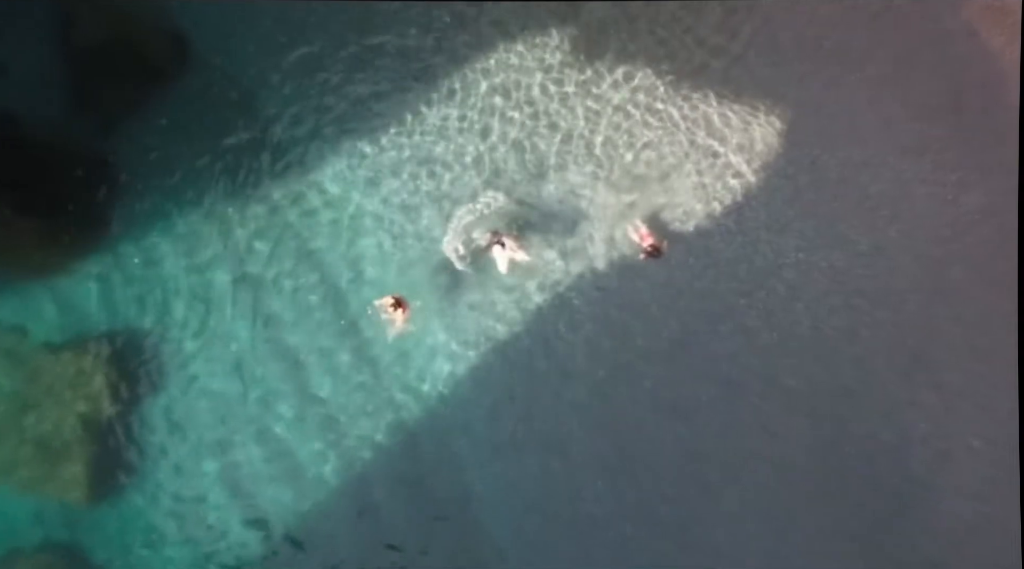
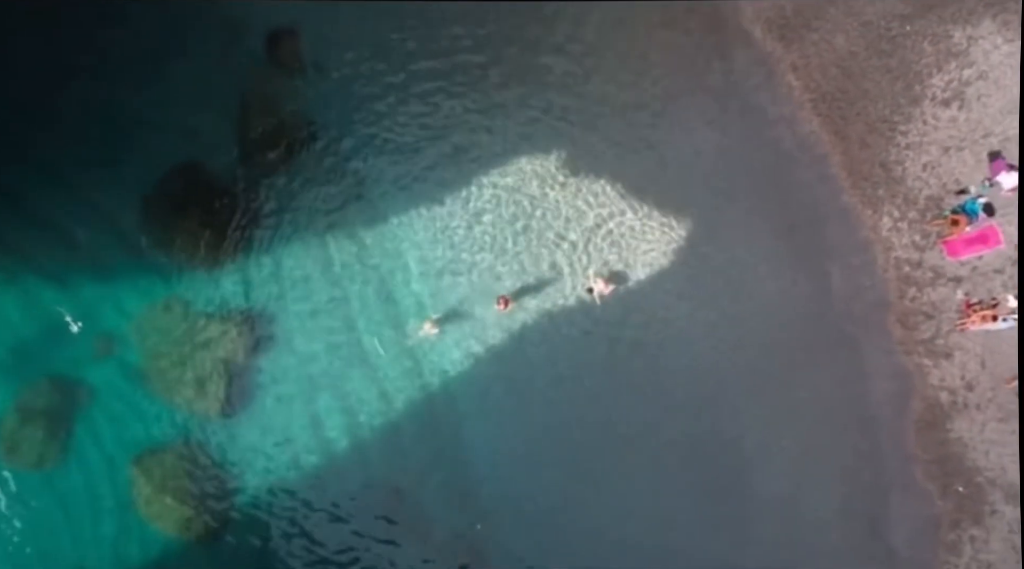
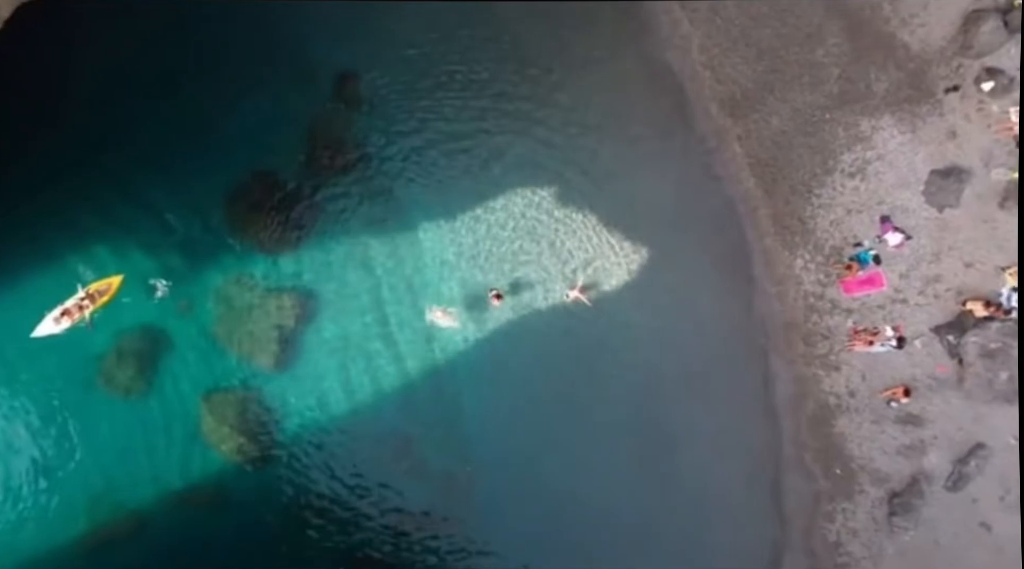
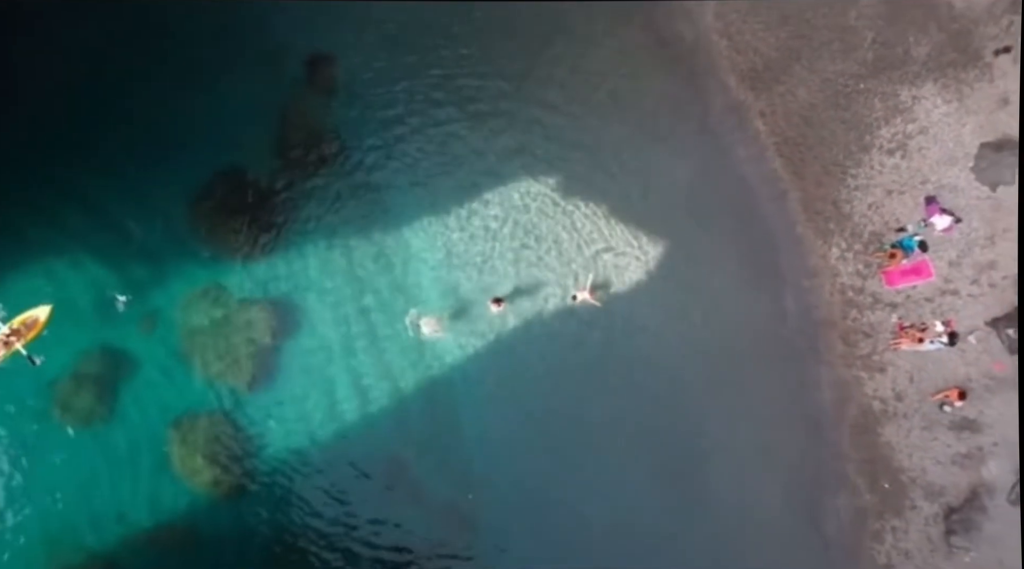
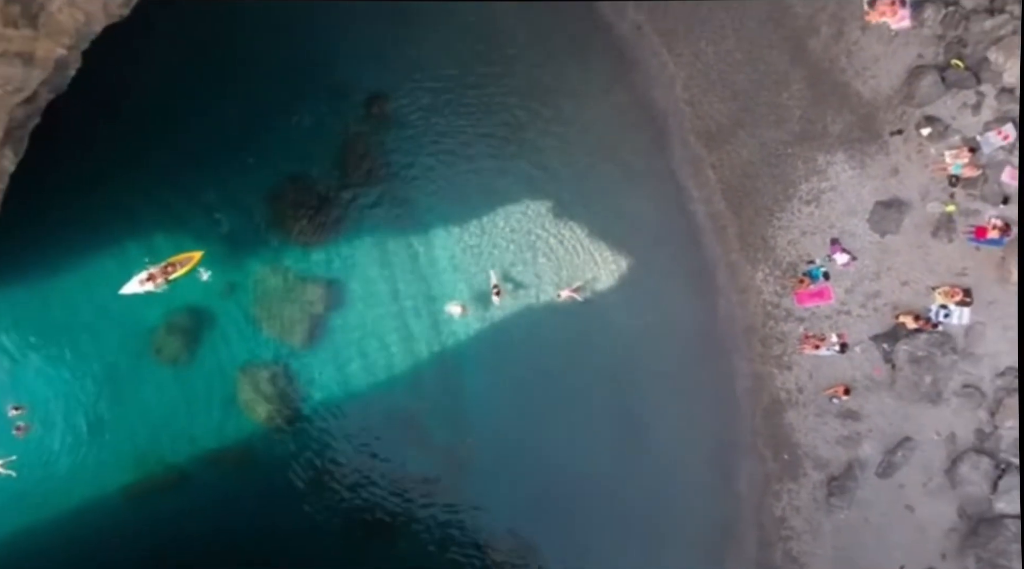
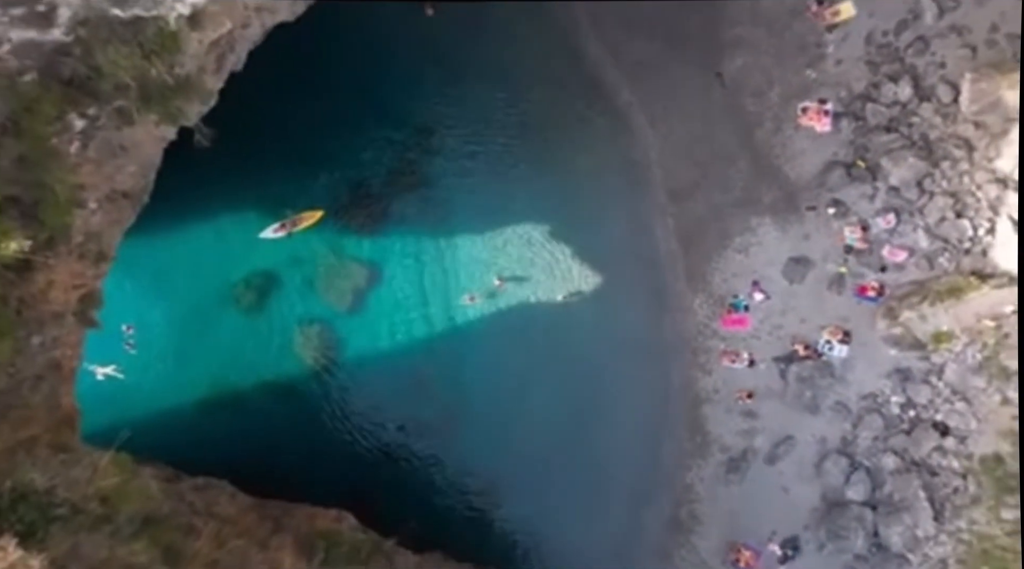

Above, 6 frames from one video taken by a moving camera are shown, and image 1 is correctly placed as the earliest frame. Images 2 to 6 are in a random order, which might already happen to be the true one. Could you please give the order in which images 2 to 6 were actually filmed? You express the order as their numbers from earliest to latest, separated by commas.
2, 4, 3, 5, 6
